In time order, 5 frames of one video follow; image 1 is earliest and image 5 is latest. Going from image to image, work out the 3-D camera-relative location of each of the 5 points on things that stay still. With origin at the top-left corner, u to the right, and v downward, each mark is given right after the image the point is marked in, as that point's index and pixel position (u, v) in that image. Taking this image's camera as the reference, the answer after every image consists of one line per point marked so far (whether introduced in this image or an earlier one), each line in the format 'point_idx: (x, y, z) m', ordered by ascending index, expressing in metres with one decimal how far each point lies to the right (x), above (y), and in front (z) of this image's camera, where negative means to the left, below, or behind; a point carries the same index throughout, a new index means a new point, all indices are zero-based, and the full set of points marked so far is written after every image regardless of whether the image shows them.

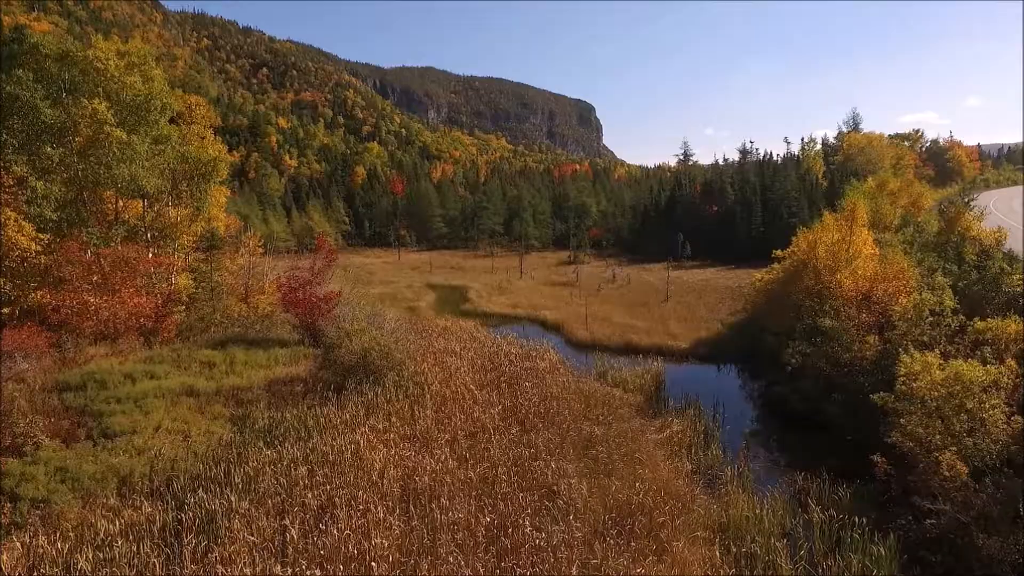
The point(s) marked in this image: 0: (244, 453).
0: (-4.6, -2.8, +10.5) m
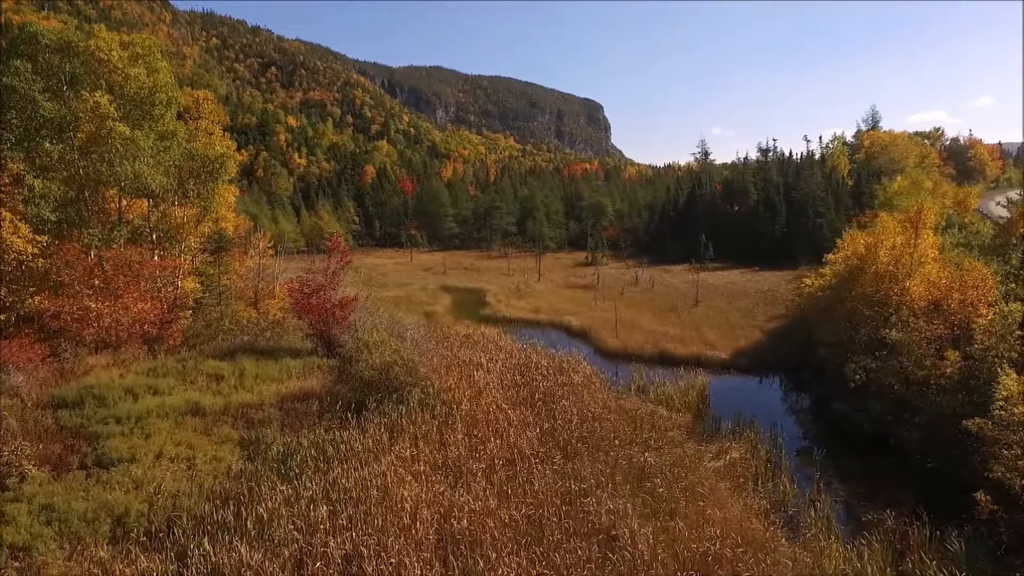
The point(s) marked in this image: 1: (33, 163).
0: (-3.9, -3.0, +9.2) m
1: (-13.5, +3.5, +17.2) m
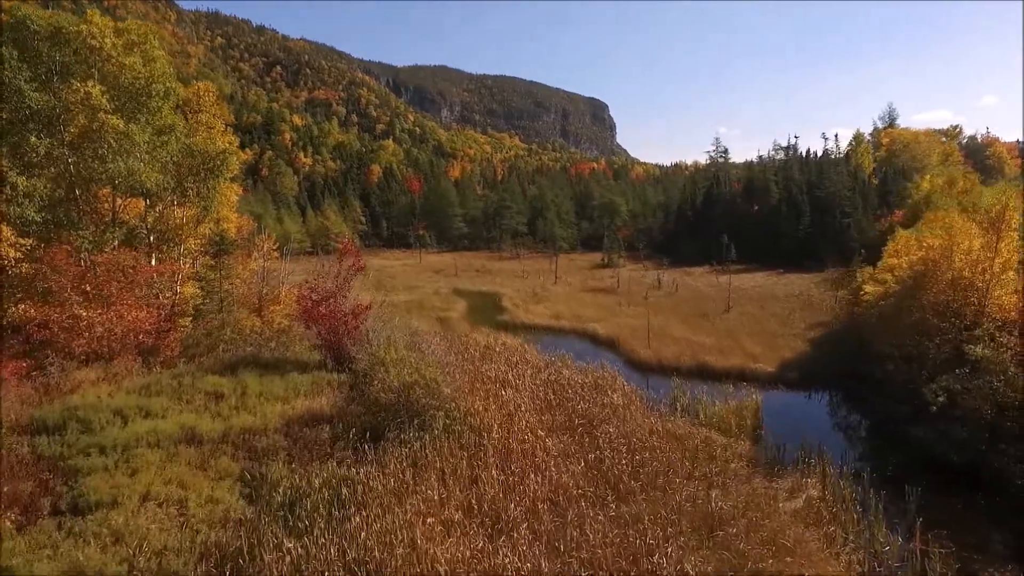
0: (-3.2, -3.2, +7.7) m
1: (-12.7, +3.3, +15.7) m
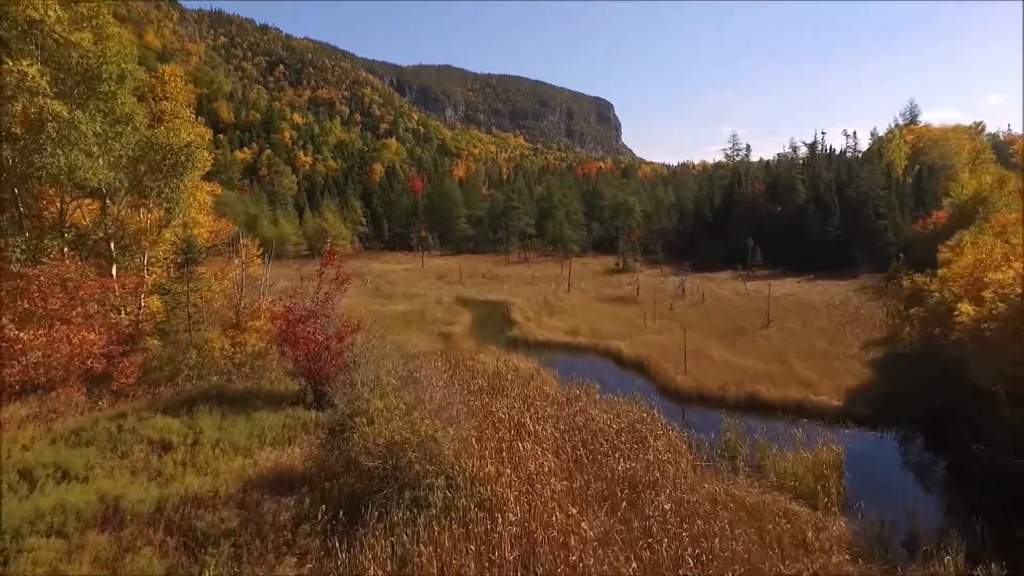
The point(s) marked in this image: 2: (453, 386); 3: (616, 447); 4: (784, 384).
0: (-2.9, -3.6, +5.0) m
1: (-12.4, +2.9, +13.0) m
2: (-1.4, -2.2, +14.3) m
3: (+1.8, -2.8, +10.9) m
4: (+7.0, -2.5, +15.9) m
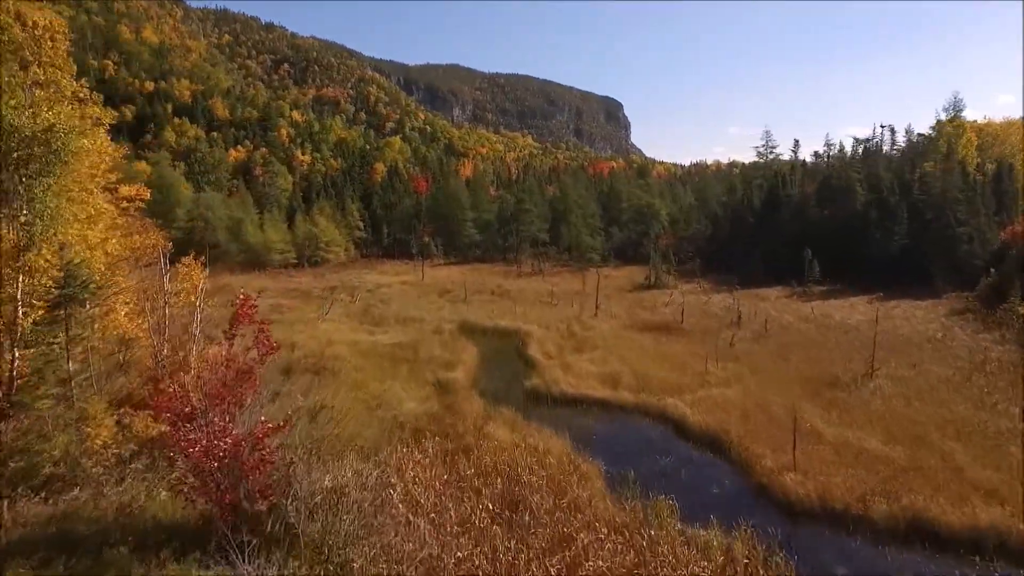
0: (-2.6, -4.6, -0.5) m
1: (-12.0, +1.9, +7.7) m
2: (-1.0, -3.2, +8.8) m
3: (+2.2, -3.8, +5.5) m
4: (+7.5, -3.5, +10.3) m
